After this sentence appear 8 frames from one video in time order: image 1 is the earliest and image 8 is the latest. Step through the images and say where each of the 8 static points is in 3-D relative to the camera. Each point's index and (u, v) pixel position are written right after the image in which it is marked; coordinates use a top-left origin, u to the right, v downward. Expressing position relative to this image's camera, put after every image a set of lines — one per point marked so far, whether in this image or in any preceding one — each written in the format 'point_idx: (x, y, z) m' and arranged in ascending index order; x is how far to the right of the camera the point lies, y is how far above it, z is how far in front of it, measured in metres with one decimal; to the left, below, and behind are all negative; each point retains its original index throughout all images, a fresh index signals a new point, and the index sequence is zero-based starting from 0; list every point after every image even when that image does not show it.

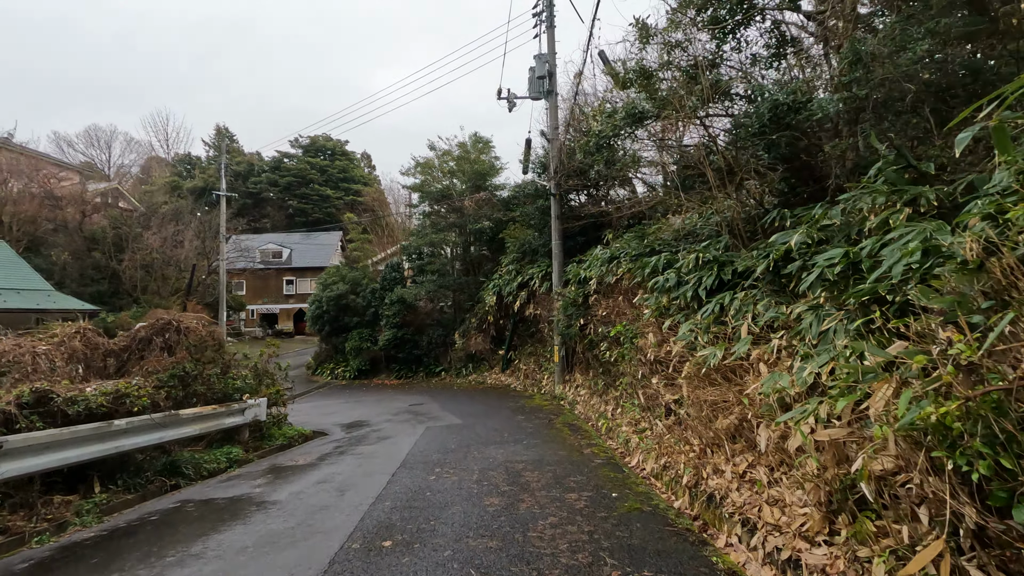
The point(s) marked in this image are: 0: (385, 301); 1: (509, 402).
0: (-4.3, -0.4, +18.1) m
1: (-0.1, -2.2, +10.5) m
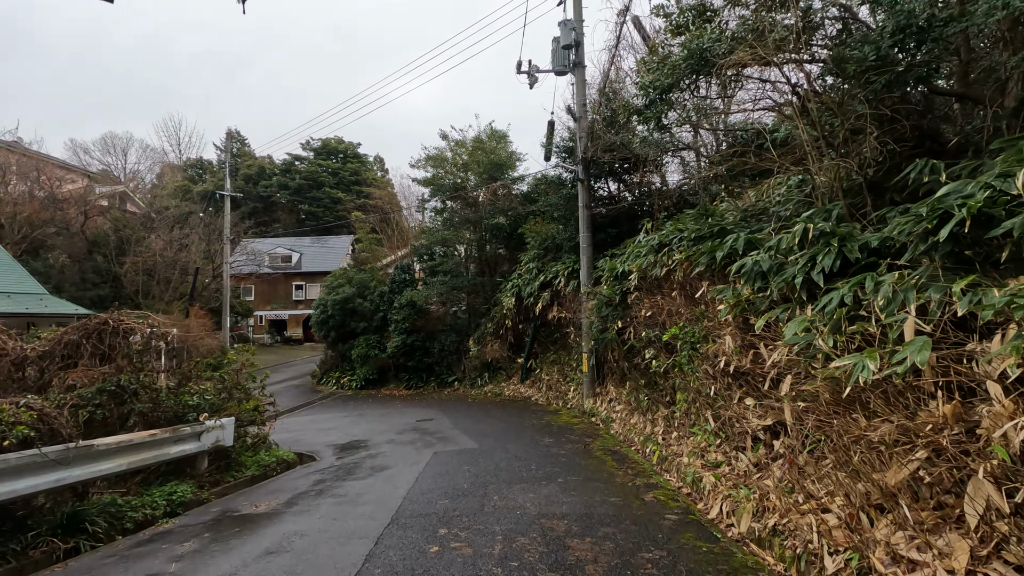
0: (-3.7, -0.5, +16.8) m
1: (+0.3, -2.2, +9.0) m
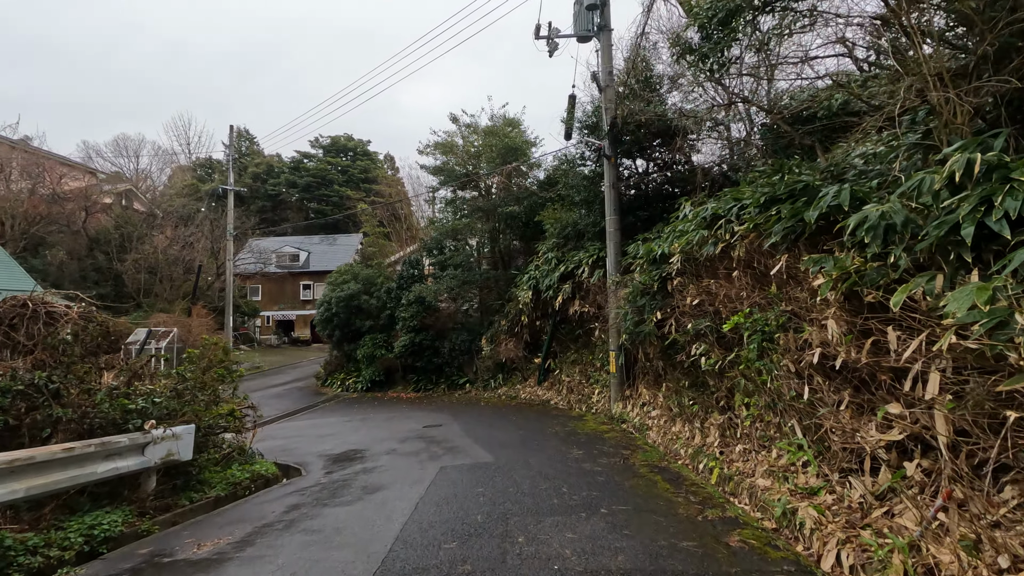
0: (-3.3, -0.4, +15.8) m
1: (+0.6, -2.0, +7.9) m
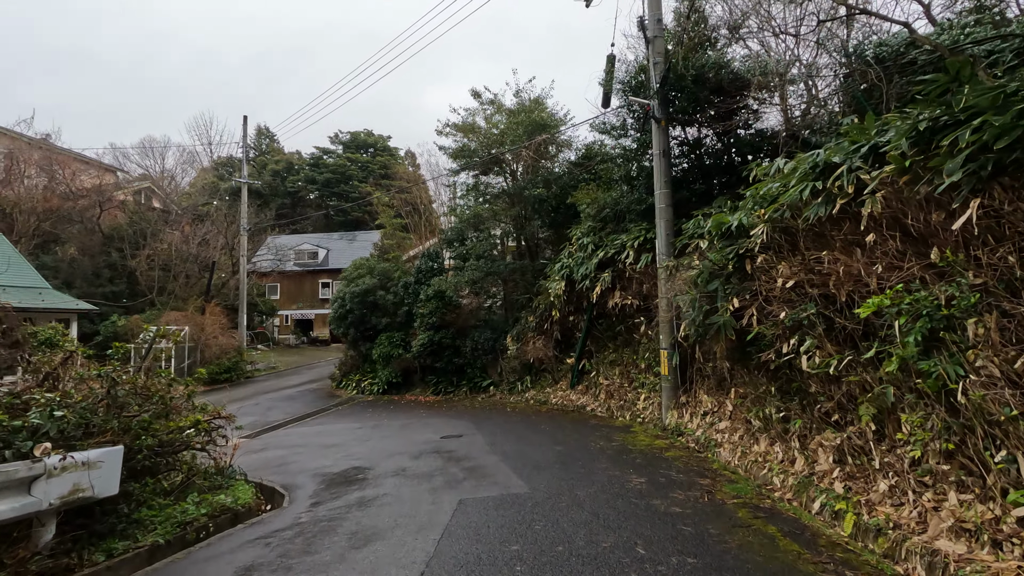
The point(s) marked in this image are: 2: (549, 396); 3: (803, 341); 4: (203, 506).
0: (-2.5, -0.2, +14.6) m
1: (+1.0, -1.9, +6.5) m
2: (+0.7, -2.2, +10.8) m
3: (+2.4, -0.4, +4.3) m
4: (-2.3, -1.6, +4.0) m
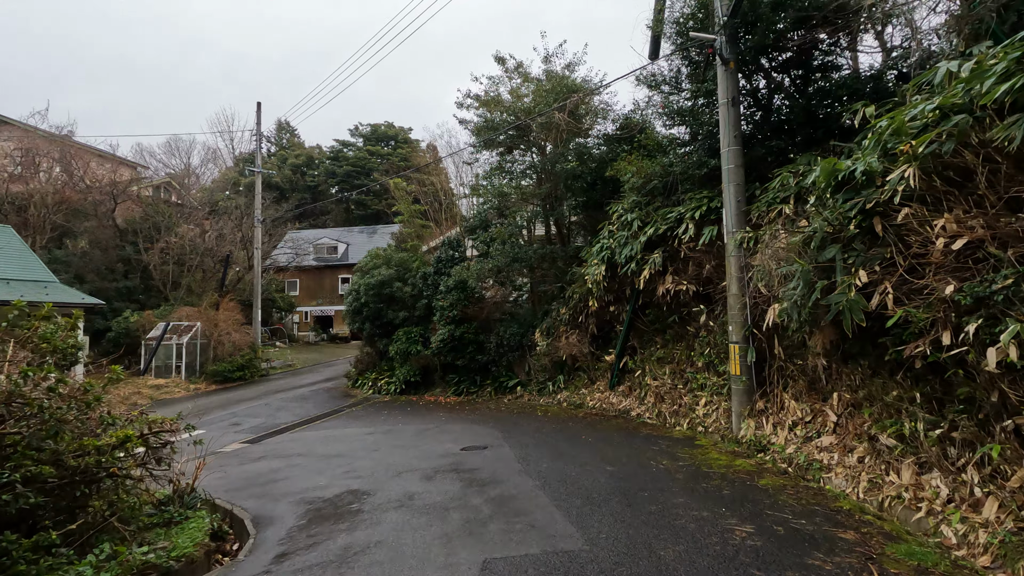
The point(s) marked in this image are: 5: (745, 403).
0: (-1.8, 0.0, +13.3) m
1: (+1.4, -1.6, +5.1) m
2: (+1.3, -1.9, +9.4) m
3: (+2.6, -0.2, +2.9) m
4: (-2.0, -1.4, +2.7) m
5: (+2.6, -1.3, +5.9) m
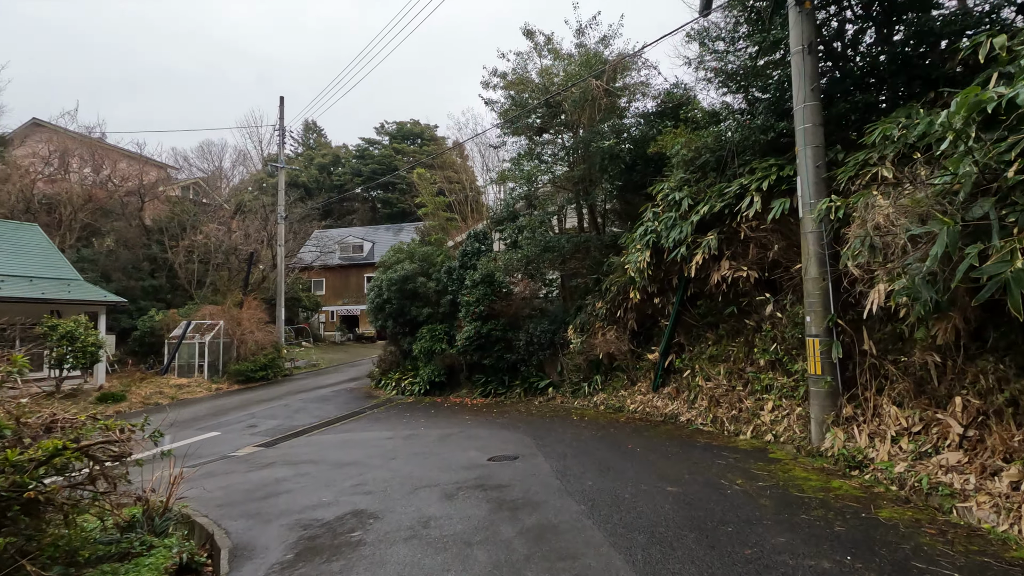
0: (-1.1, +0.1, +12.5) m
1: (+1.7, -1.5, +4.2) m
2: (+1.8, -1.8, +8.4) m
3: (+2.8, 0.0, +1.9) m
4: (-1.9, -1.3, +2.0) m
5: (+2.9, -1.1, +4.9) m
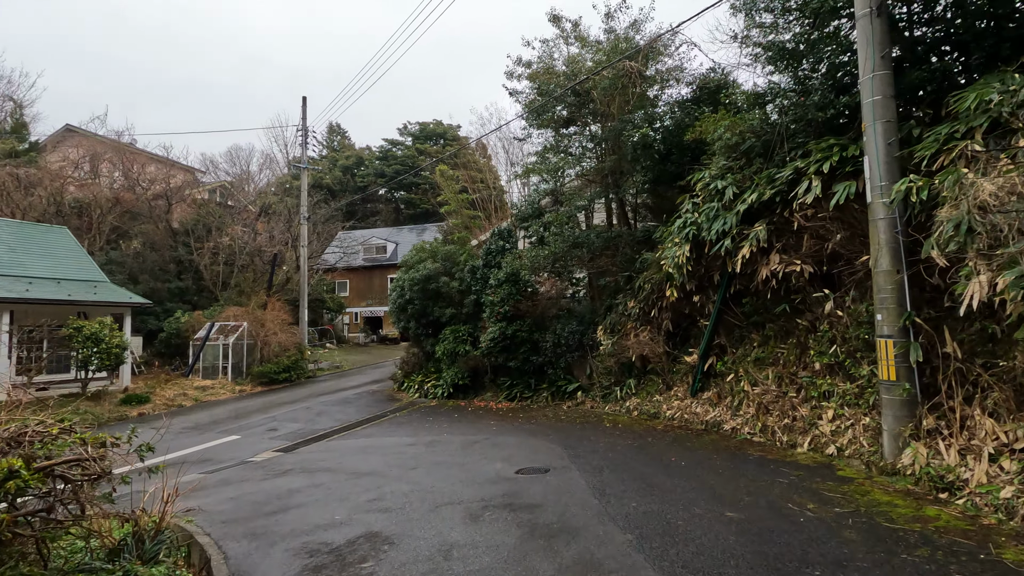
0: (-0.5, +0.1, +12.1) m
1: (+1.9, -1.4, +3.6) m
2: (+2.2, -1.7, +7.9) m
3: (+2.9, 0.0, +1.3) m
4: (-1.7, -1.2, +1.6) m
5: (+3.2, -1.1, +4.3) m
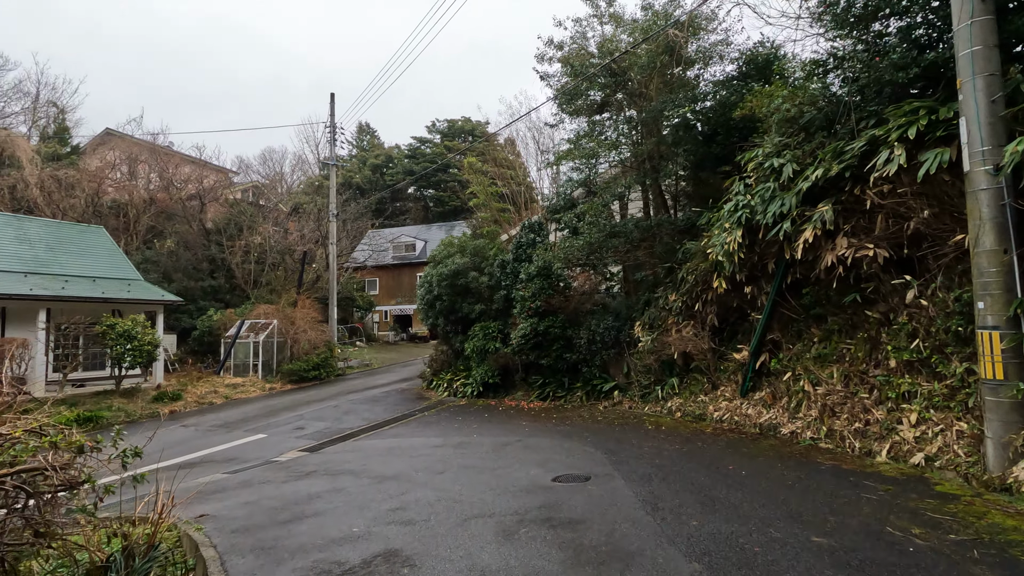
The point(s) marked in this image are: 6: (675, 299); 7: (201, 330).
0: (+0.2, +0.2, +11.6) m
1: (+2.1, -1.3, +3.0) m
2: (+2.7, -1.6, +7.2) m
3: (+3.0, +0.2, +0.6) m
4: (-1.6, -1.1, +1.2) m
5: (+3.4, -0.9, +3.6) m
6: (+2.4, -0.2, +8.0) m
7: (-10.7, -1.4, +18.3) m
